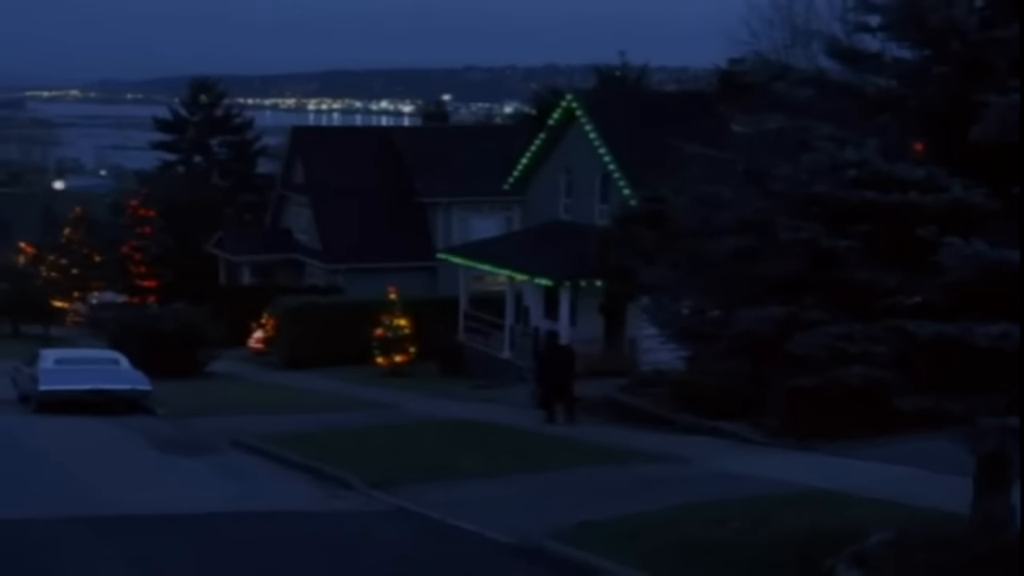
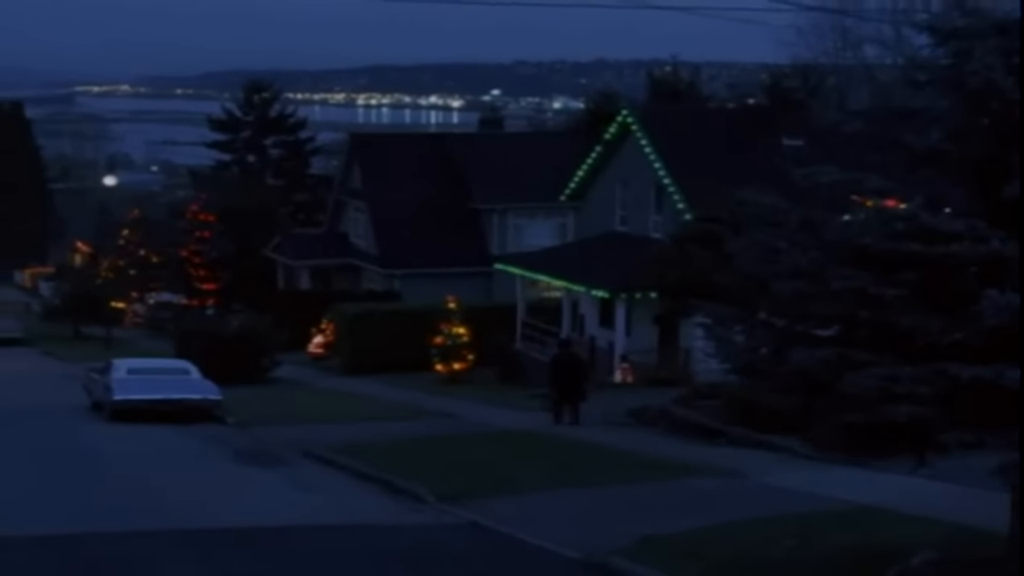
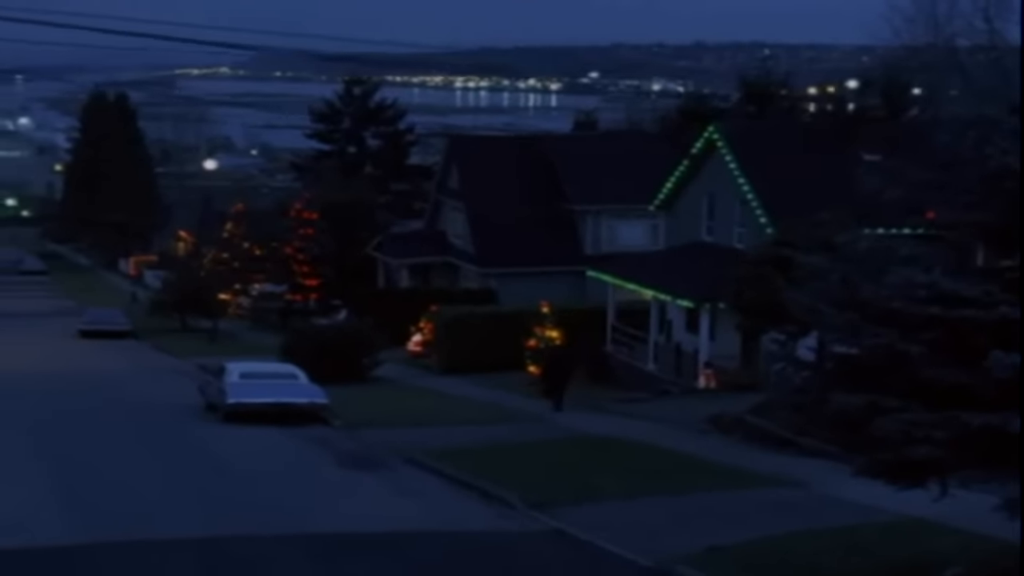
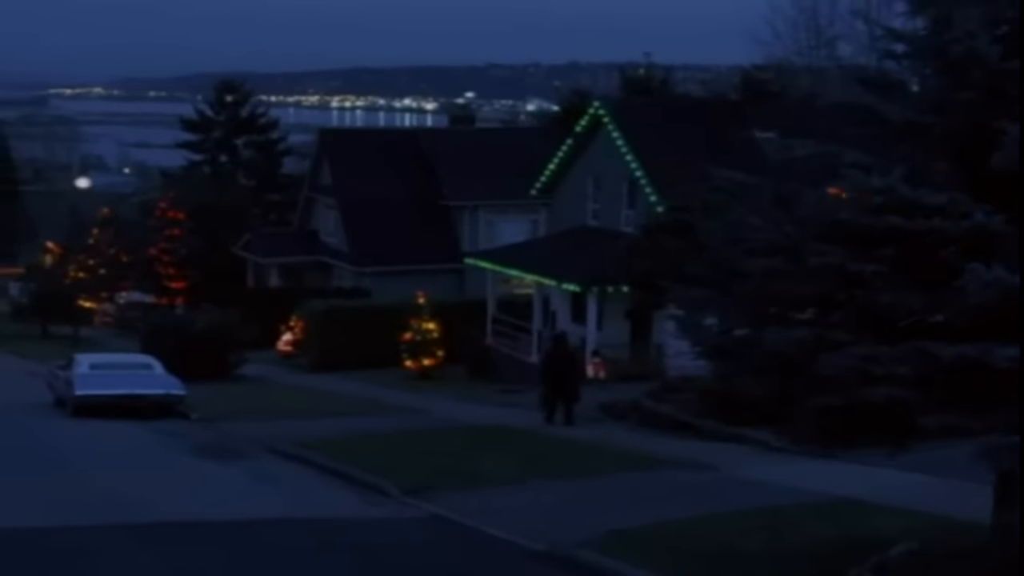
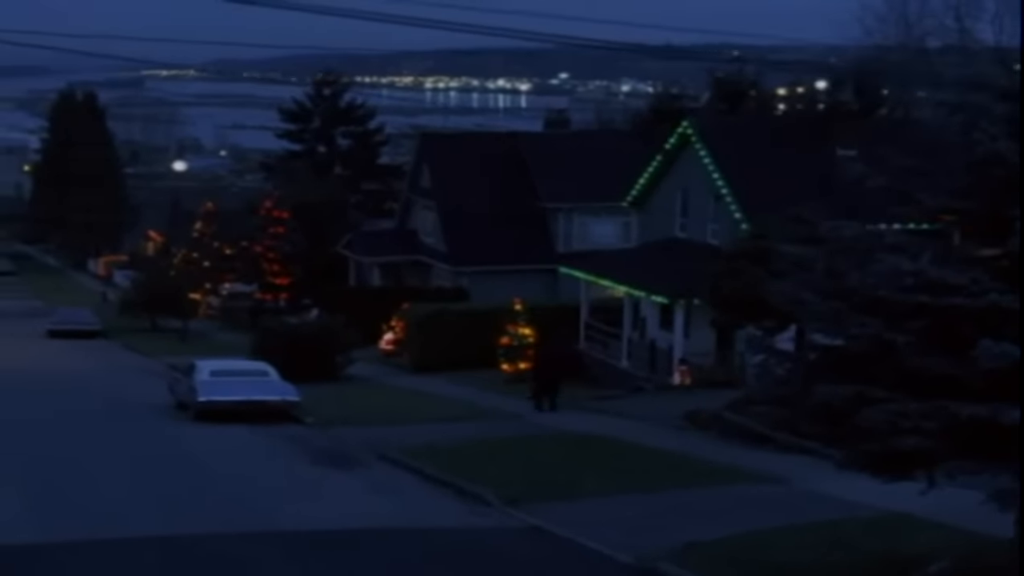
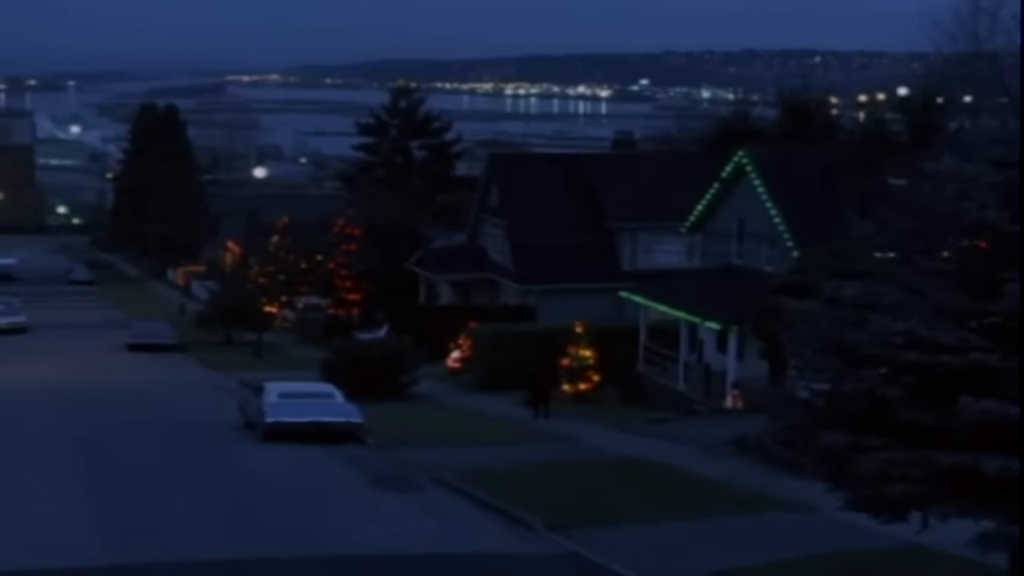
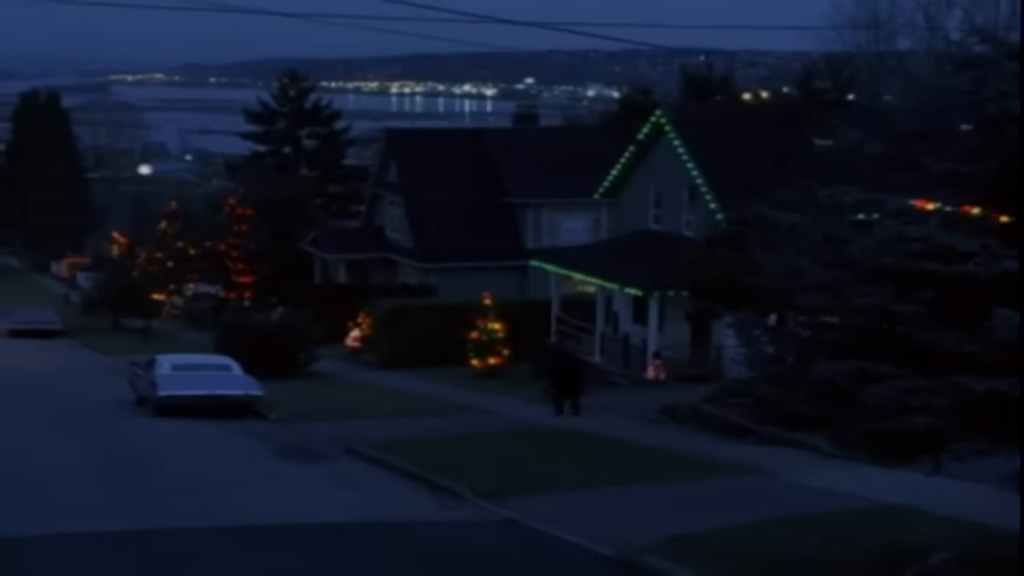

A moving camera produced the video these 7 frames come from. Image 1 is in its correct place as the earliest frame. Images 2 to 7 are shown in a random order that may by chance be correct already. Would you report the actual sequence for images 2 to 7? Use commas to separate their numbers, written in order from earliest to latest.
4, 2, 7, 5, 3, 6
